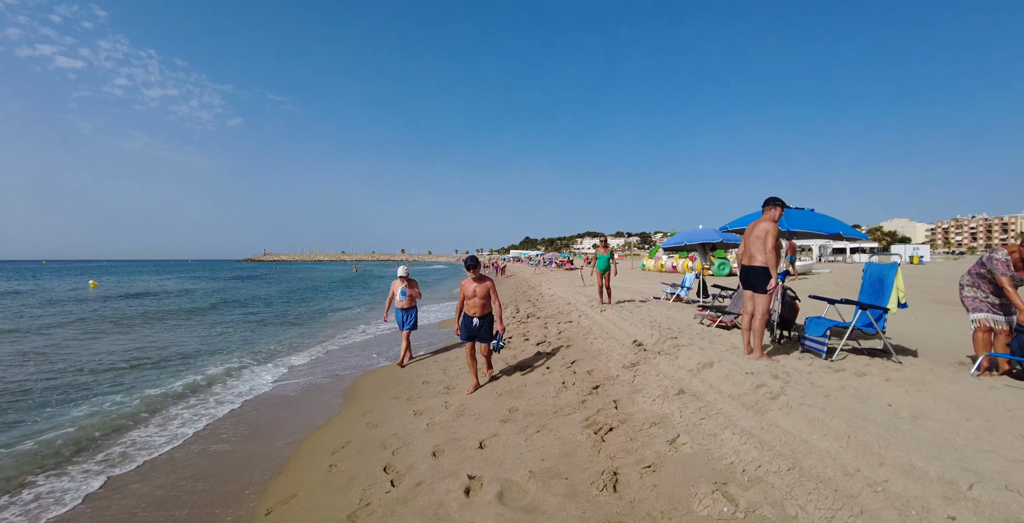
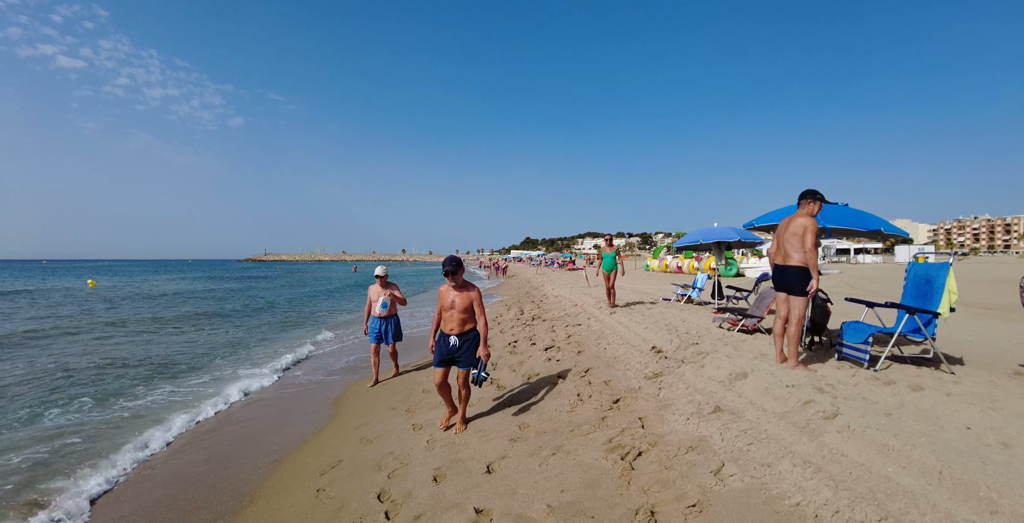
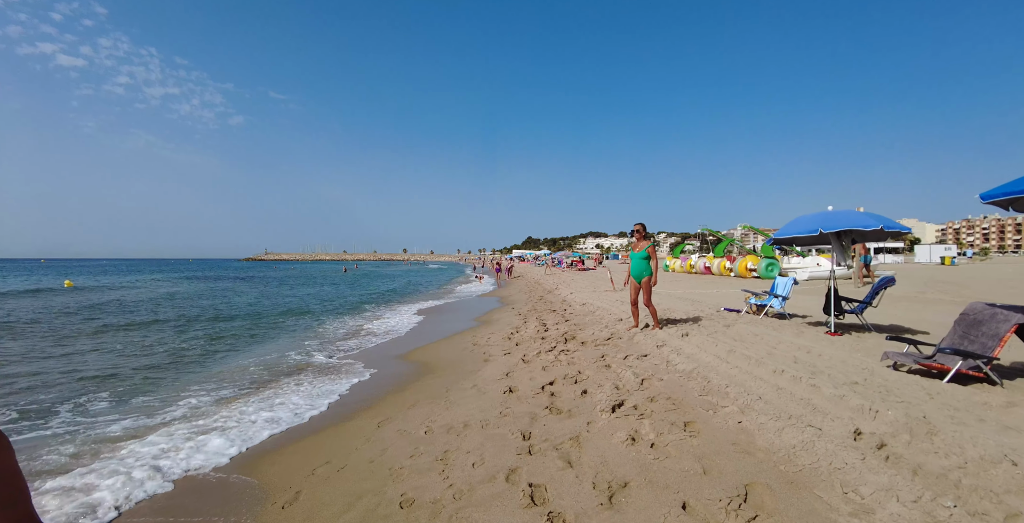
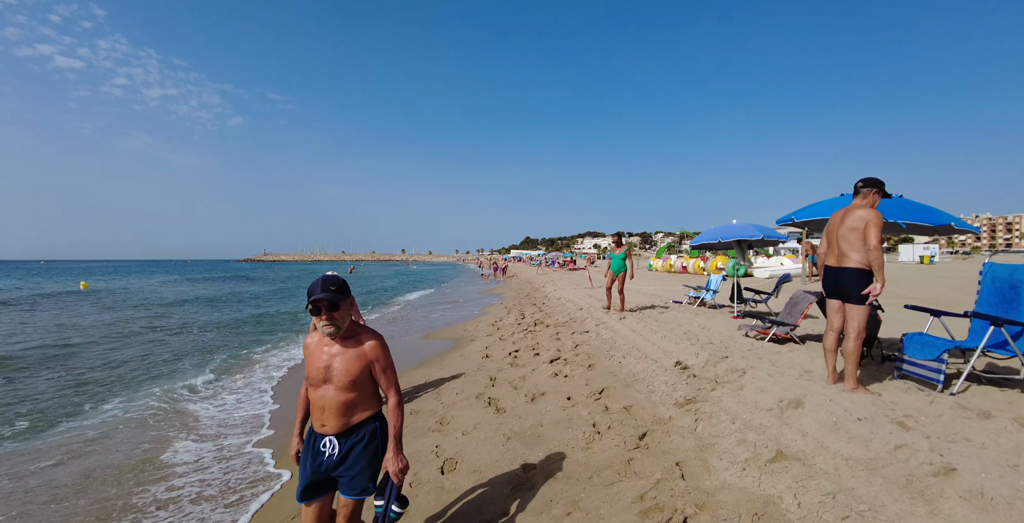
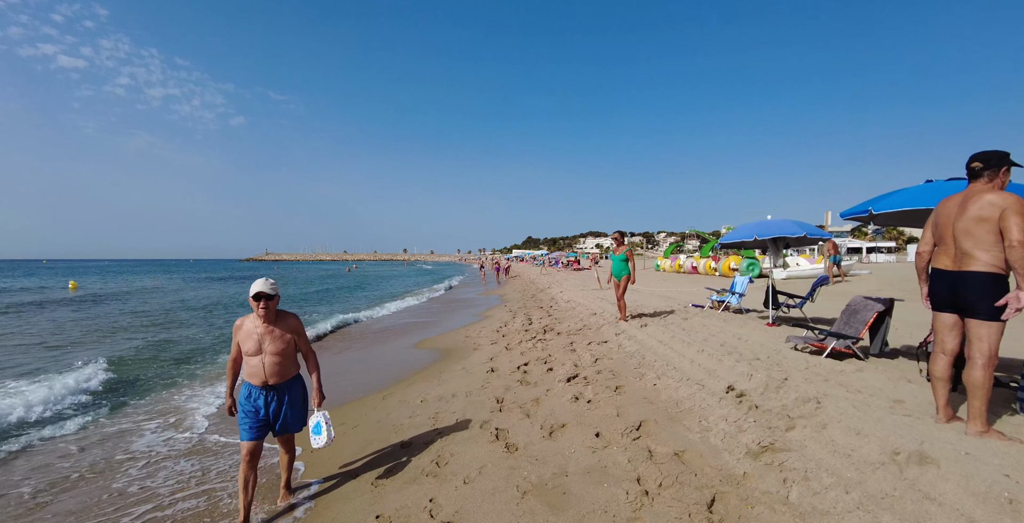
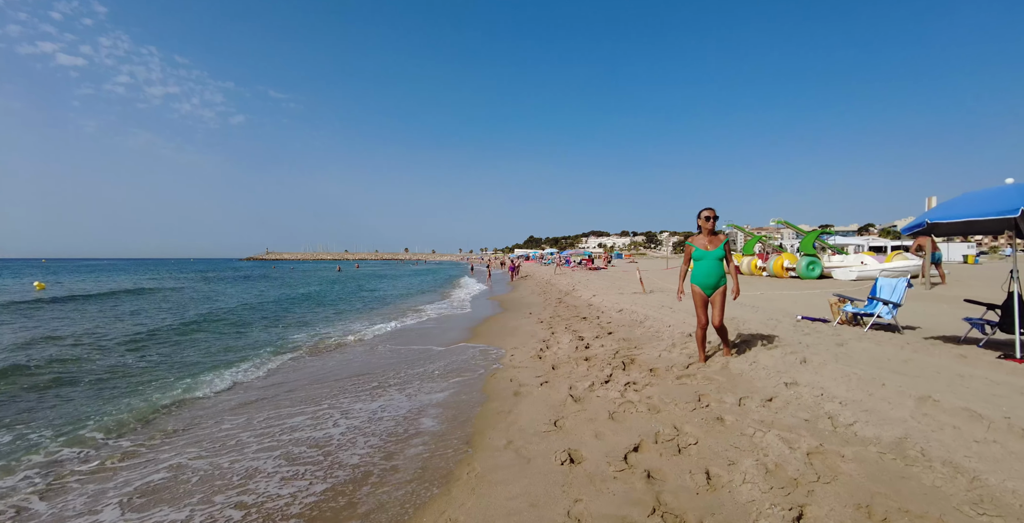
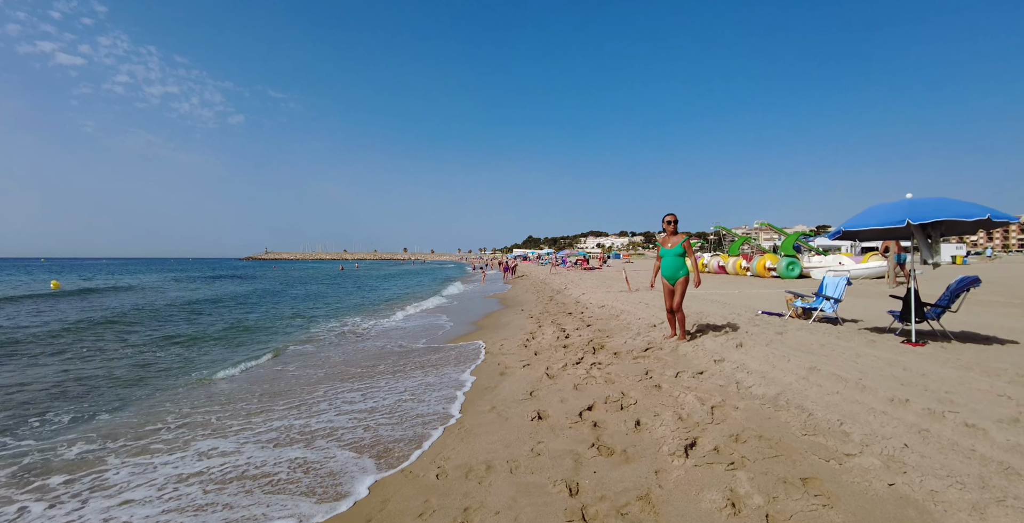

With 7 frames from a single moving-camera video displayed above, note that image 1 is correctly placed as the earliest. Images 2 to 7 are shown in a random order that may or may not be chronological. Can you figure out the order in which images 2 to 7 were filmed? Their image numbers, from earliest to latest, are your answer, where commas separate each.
2, 4, 5, 3, 7, 6
